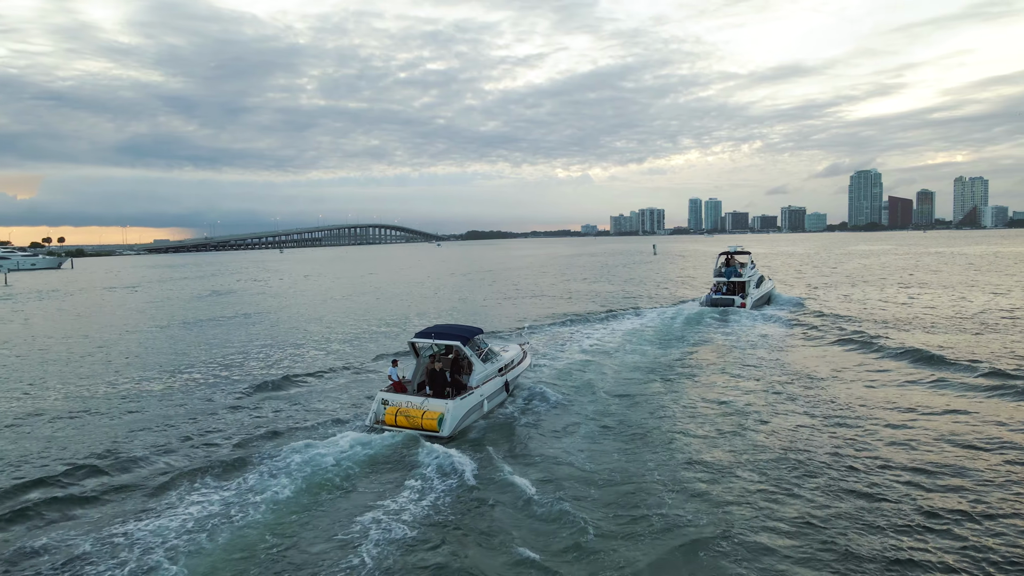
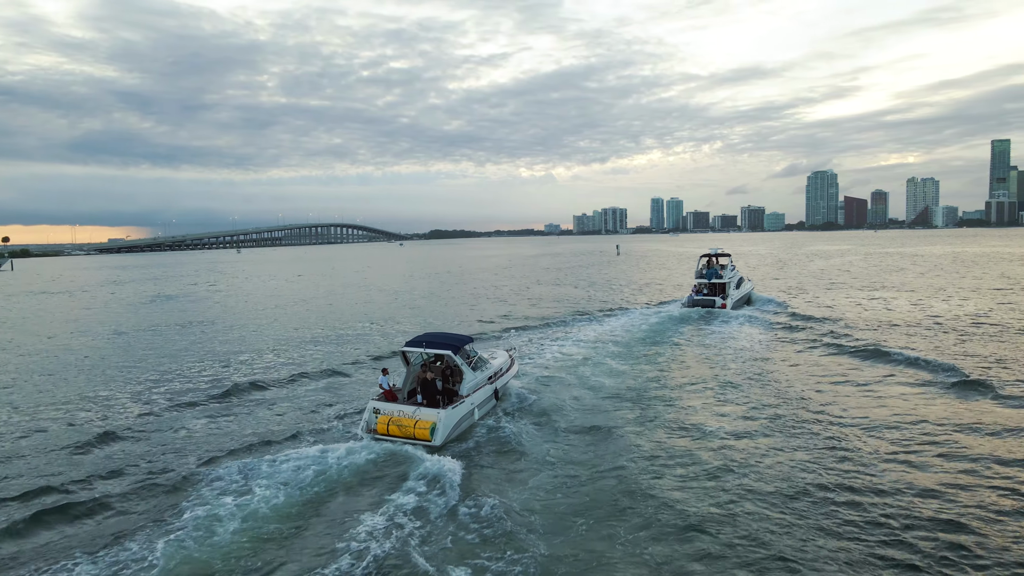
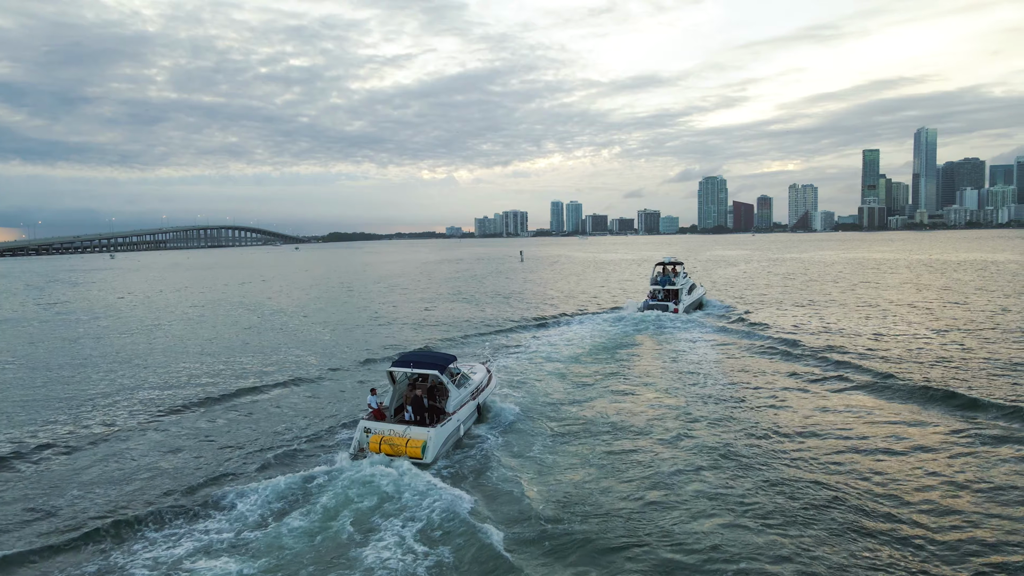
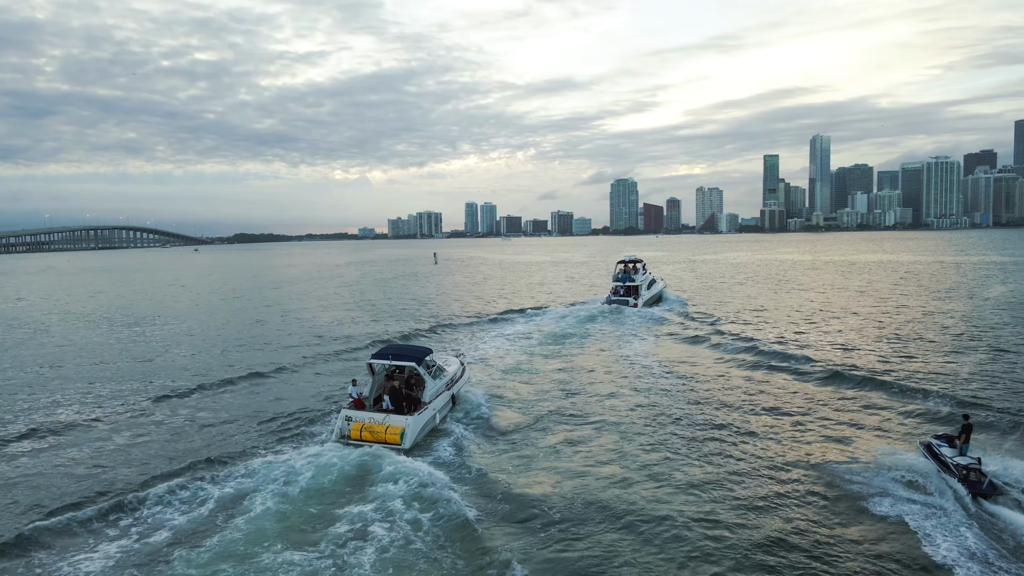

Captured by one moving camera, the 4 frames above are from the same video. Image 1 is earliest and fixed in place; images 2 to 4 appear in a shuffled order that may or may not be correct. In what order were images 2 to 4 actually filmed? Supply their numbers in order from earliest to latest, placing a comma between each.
2, 3, 4
